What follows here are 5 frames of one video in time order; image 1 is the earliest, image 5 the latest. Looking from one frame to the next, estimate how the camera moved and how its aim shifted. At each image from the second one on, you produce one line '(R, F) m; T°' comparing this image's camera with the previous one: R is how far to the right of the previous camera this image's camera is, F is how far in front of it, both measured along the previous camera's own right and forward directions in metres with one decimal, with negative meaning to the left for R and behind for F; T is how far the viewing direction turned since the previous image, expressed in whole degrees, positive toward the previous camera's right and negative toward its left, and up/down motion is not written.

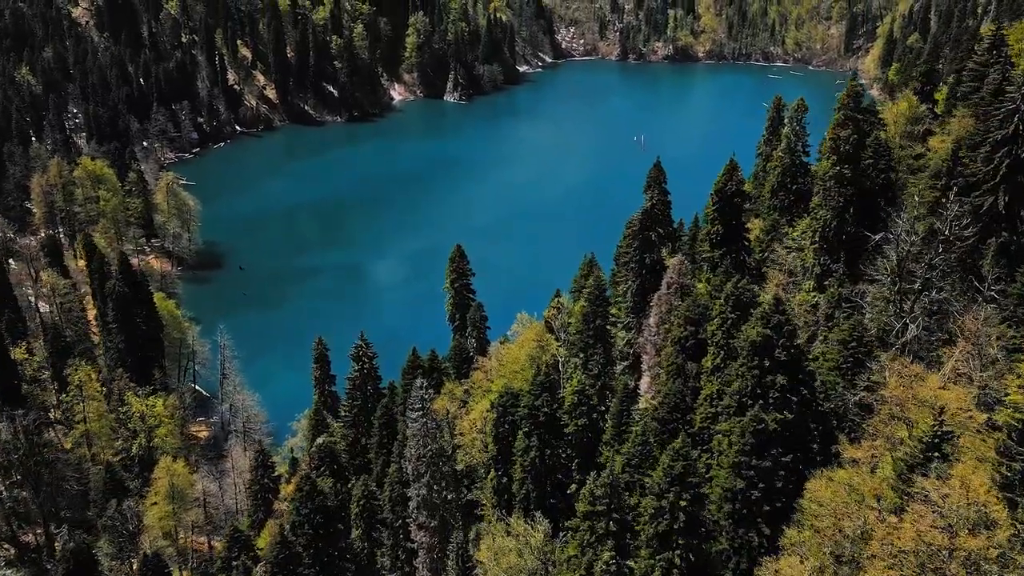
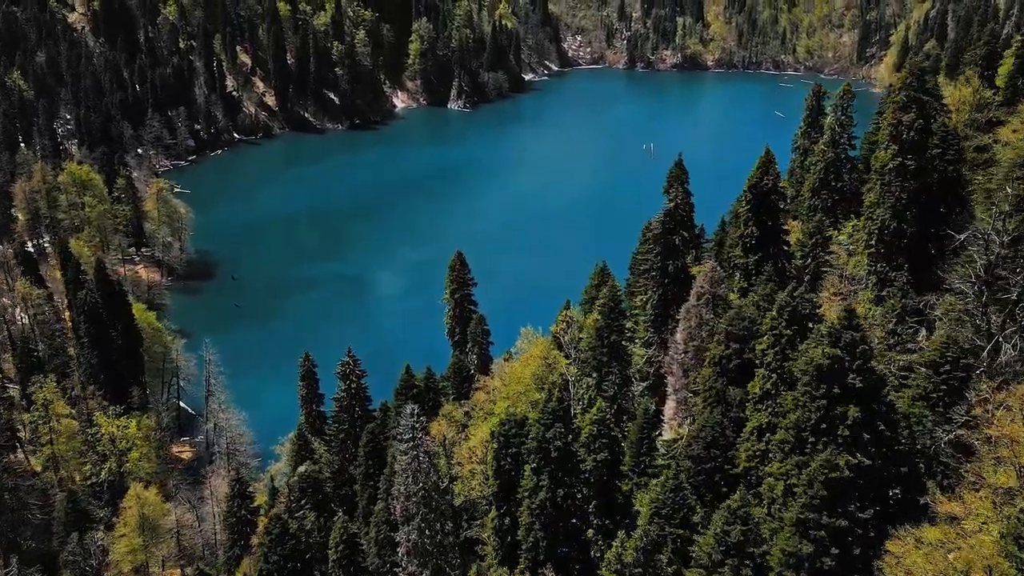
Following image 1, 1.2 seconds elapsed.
(0.0, +4.5) m; 0°
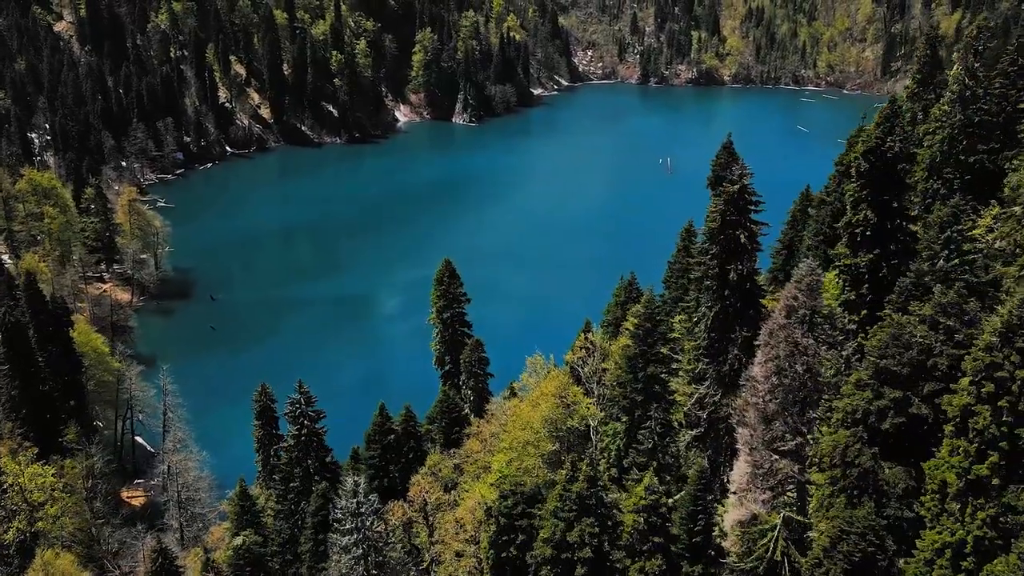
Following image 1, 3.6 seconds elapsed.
(+0.1, +9.1) m; -1°
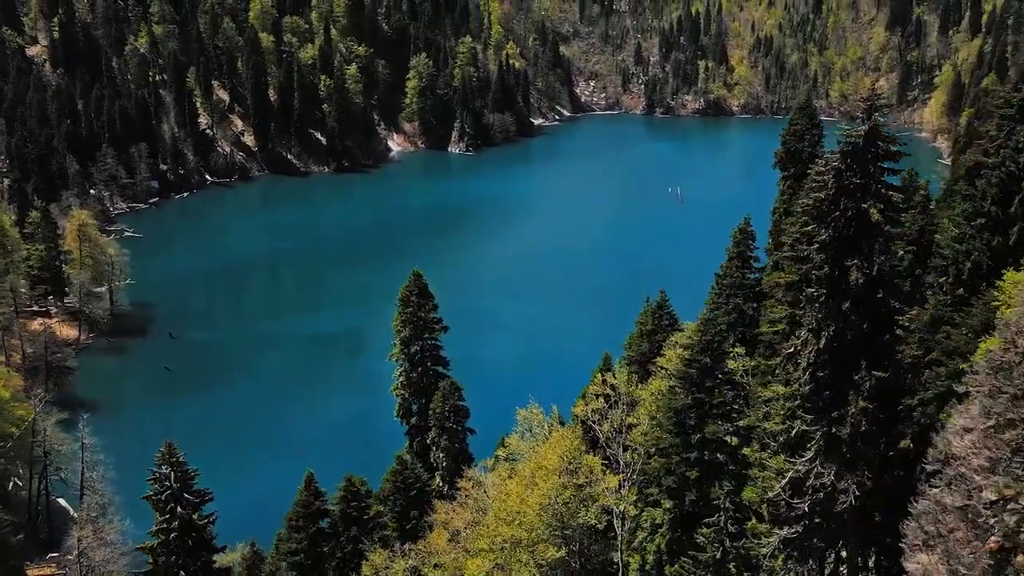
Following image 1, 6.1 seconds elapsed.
(+0.4, +9.8) m; 0°
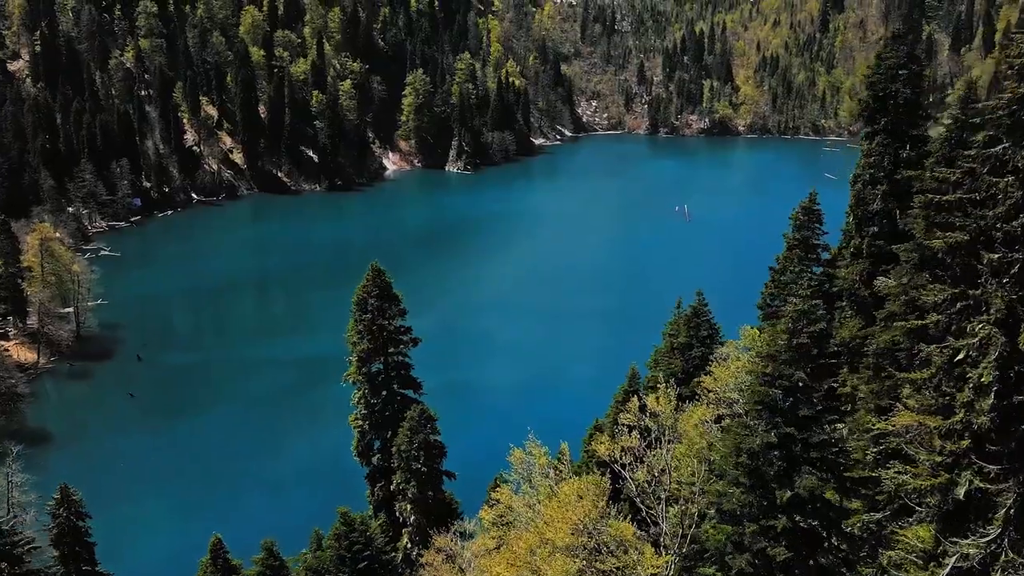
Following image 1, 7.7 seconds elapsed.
(+0.2, +6.2) m; 0°
